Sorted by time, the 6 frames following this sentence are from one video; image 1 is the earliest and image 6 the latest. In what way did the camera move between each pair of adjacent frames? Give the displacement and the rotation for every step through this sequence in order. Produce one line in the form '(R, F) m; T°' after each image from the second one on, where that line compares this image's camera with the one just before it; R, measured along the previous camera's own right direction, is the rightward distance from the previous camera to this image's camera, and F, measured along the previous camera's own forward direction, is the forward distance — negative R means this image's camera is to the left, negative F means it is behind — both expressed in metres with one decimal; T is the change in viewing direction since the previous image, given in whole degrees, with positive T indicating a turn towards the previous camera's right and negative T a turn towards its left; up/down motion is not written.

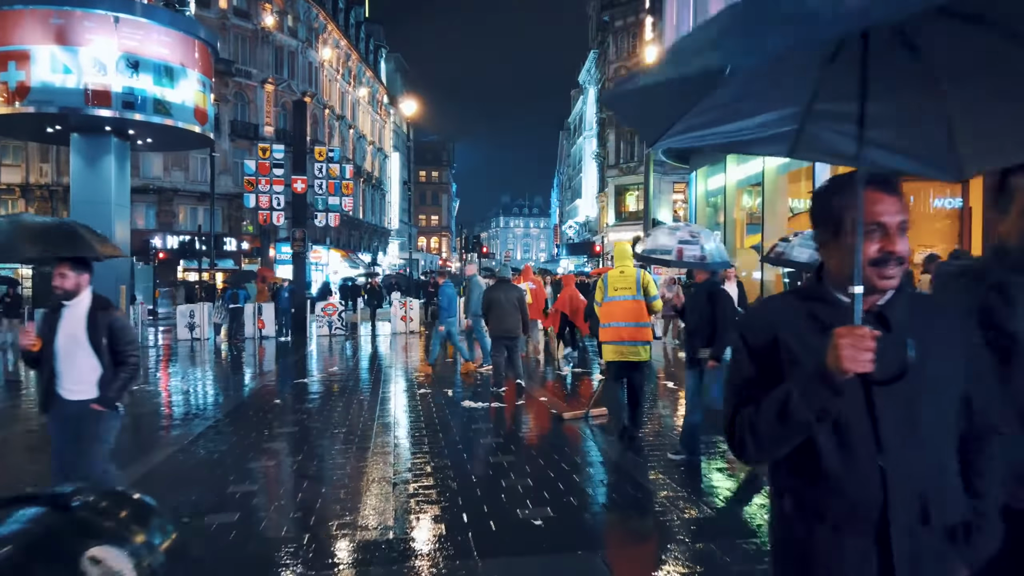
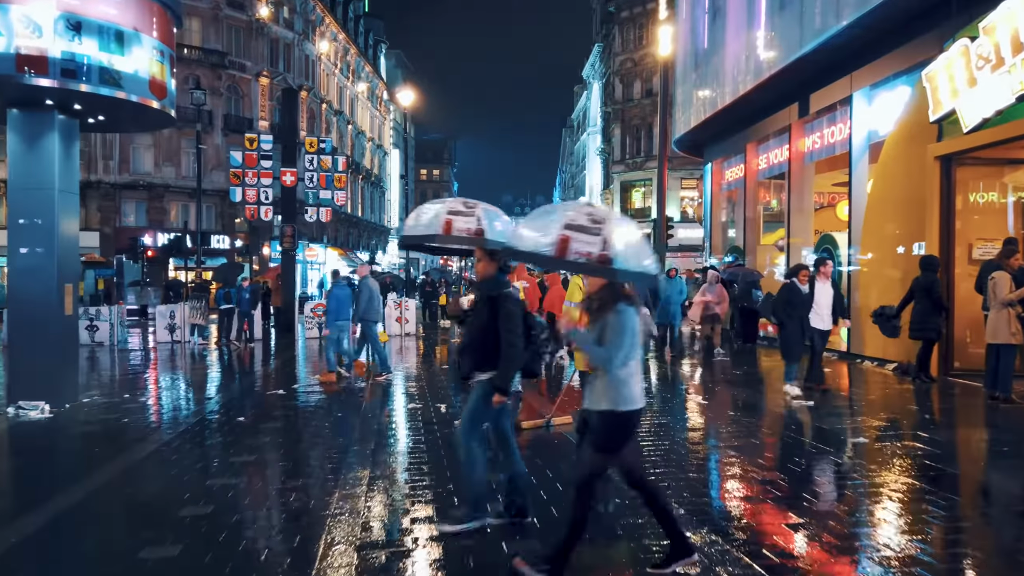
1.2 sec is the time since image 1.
(0.0, +1.5) m; 0°
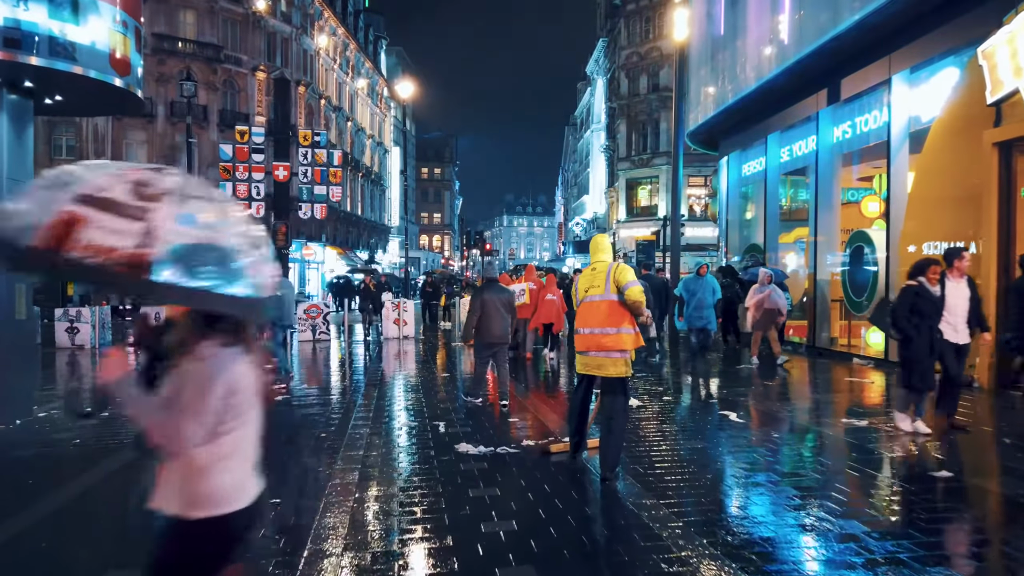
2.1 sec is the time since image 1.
(-0.1, +1.1) m; 0°
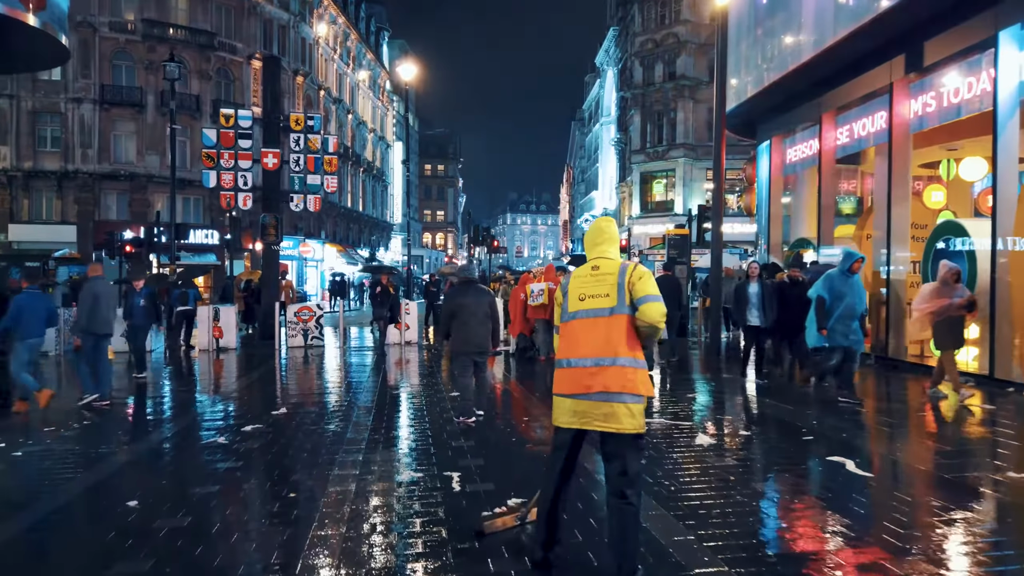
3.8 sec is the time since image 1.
(-0.3, +2.1) m; 0°
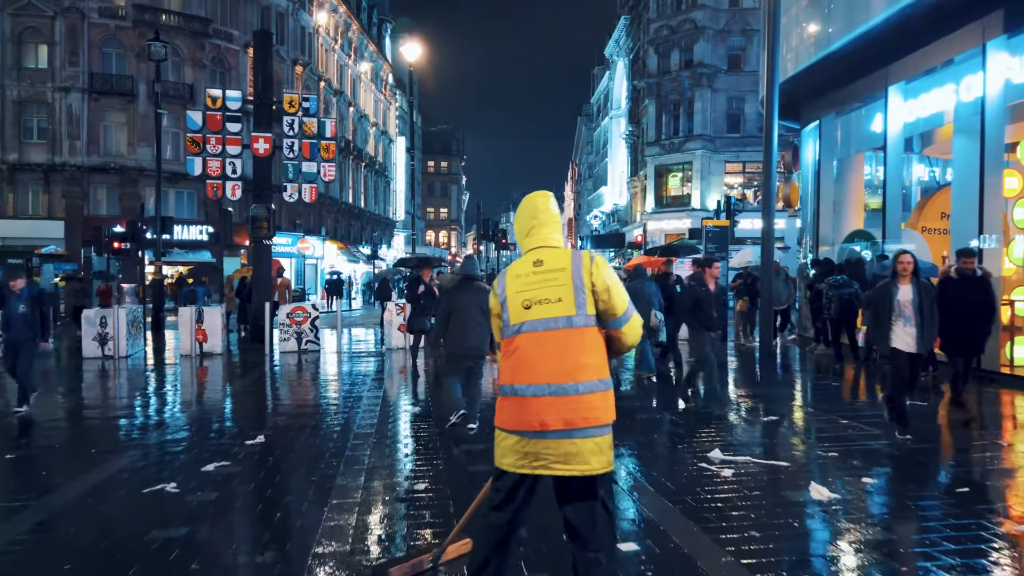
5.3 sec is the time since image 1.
(-0.3, +1.9) m; 0°
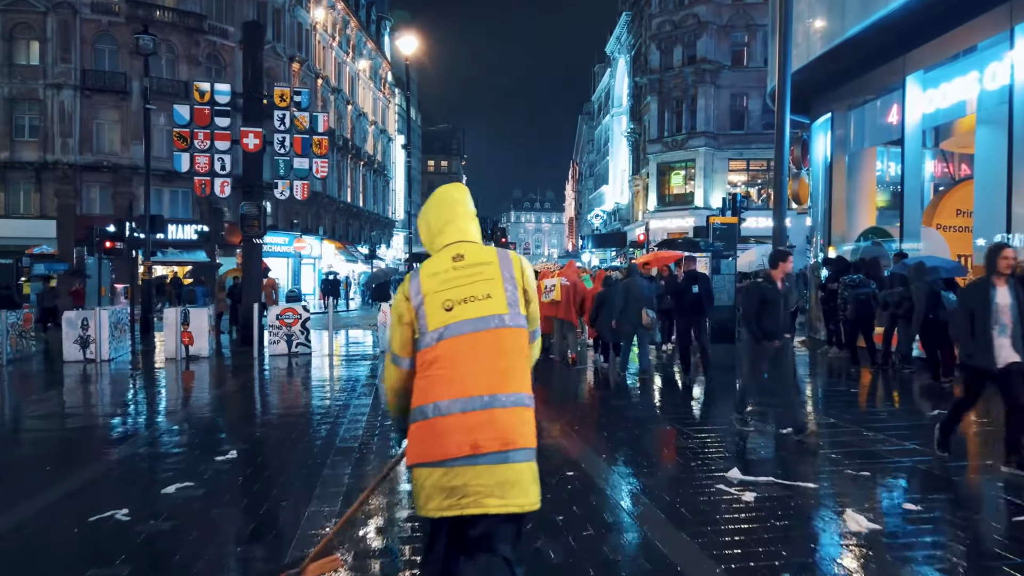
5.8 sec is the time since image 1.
(0.0, +0.6) m; 0°
